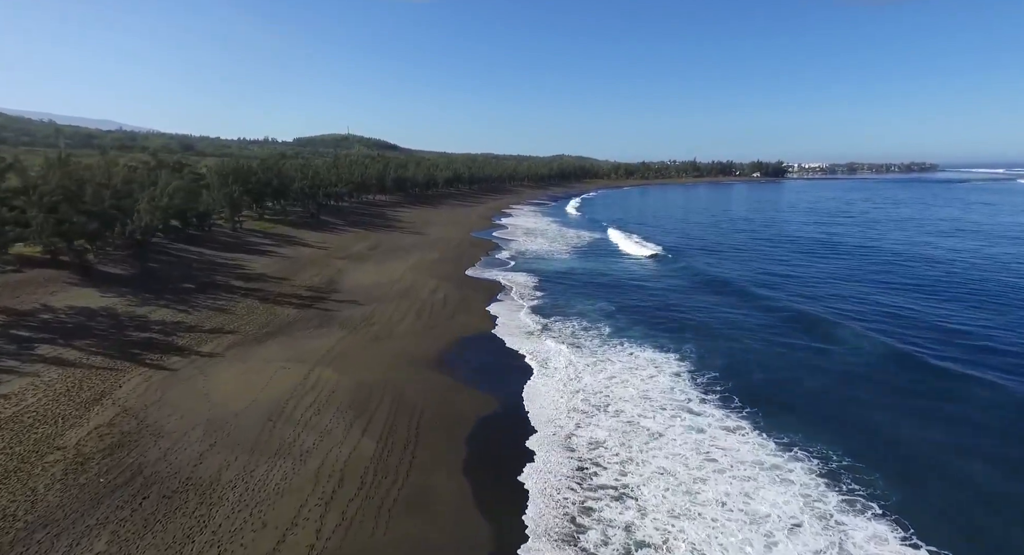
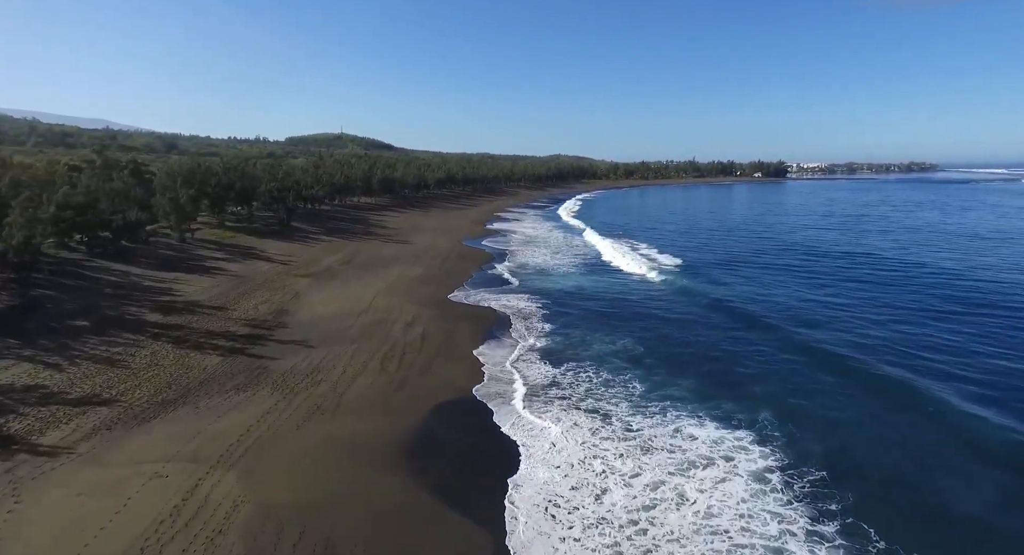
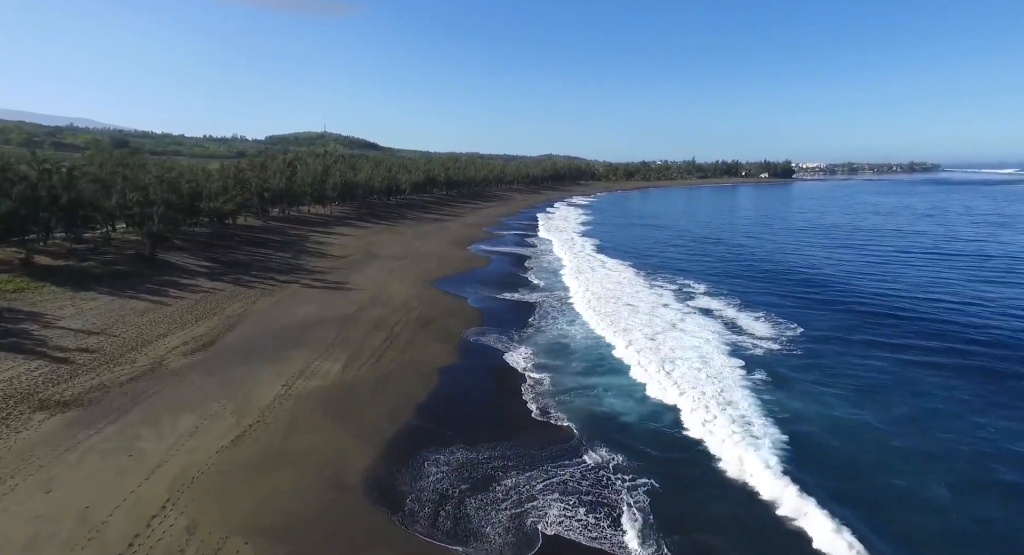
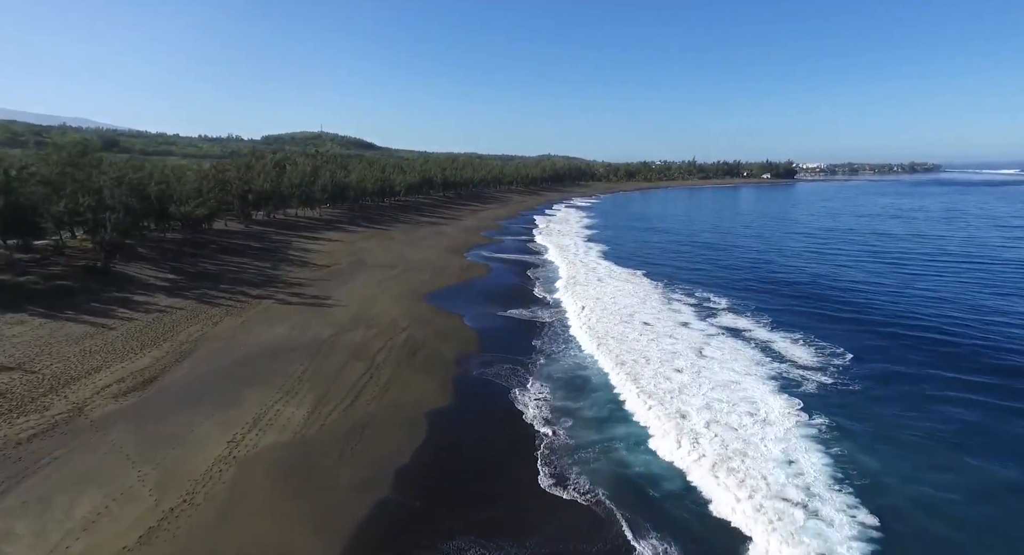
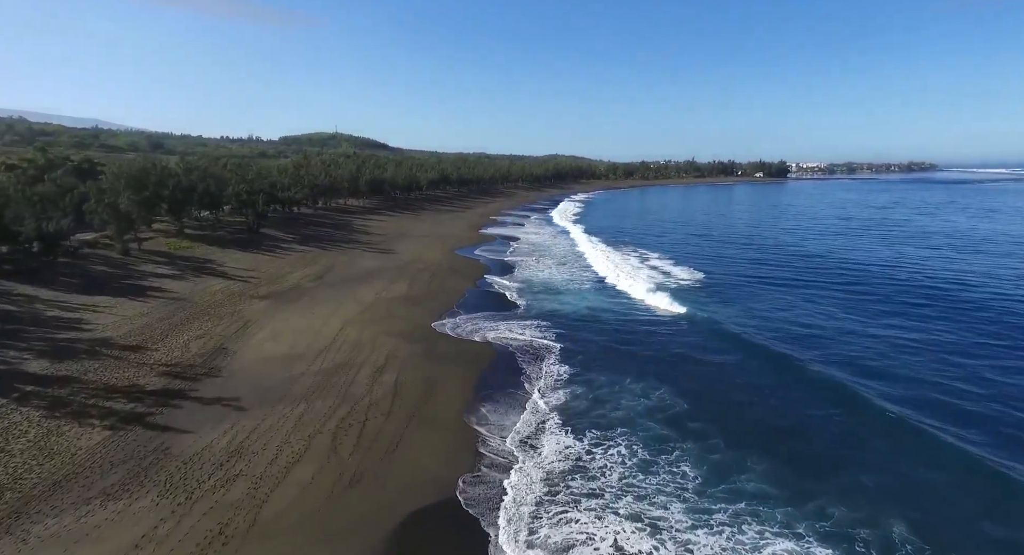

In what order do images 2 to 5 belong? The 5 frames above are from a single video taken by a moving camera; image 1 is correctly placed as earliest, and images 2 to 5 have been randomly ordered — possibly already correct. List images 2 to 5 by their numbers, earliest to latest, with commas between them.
2, 5, 3, 4
